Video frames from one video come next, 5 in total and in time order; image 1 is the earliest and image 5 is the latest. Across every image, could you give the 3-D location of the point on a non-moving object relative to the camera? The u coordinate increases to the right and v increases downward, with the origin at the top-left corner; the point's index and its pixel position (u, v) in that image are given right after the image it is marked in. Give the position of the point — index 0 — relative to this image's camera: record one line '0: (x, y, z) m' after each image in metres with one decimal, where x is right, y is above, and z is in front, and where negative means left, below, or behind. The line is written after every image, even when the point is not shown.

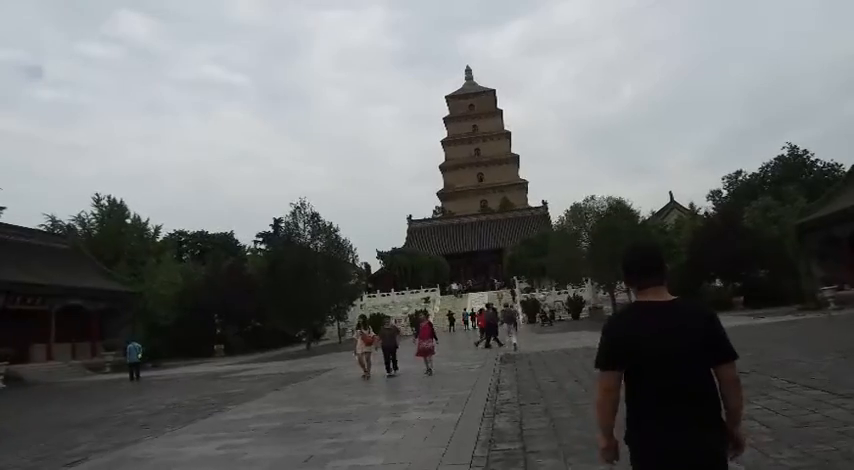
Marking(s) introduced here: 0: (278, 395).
0: (-2.4, -2.5, +11.5) m
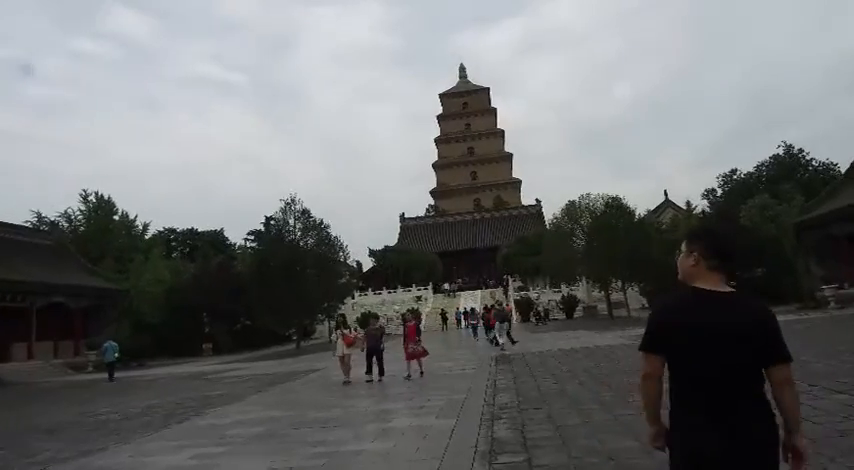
0: (-2.5, -2.4, +10.8) m
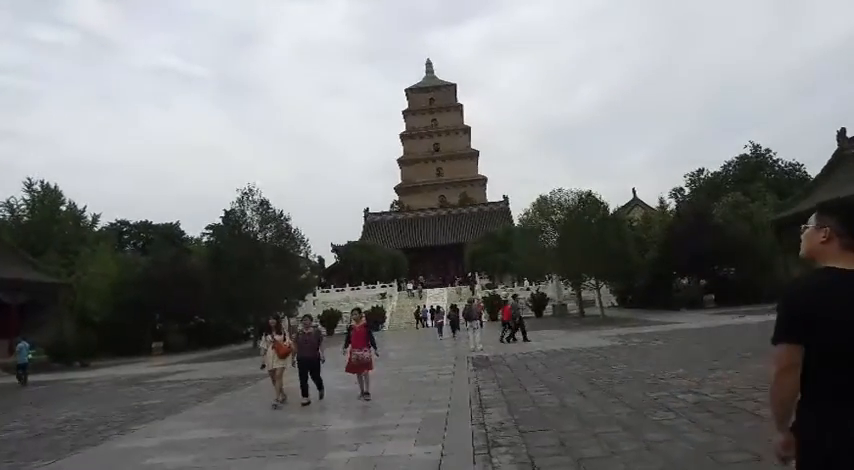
0: (-2.8, -2.2, +9.2) m
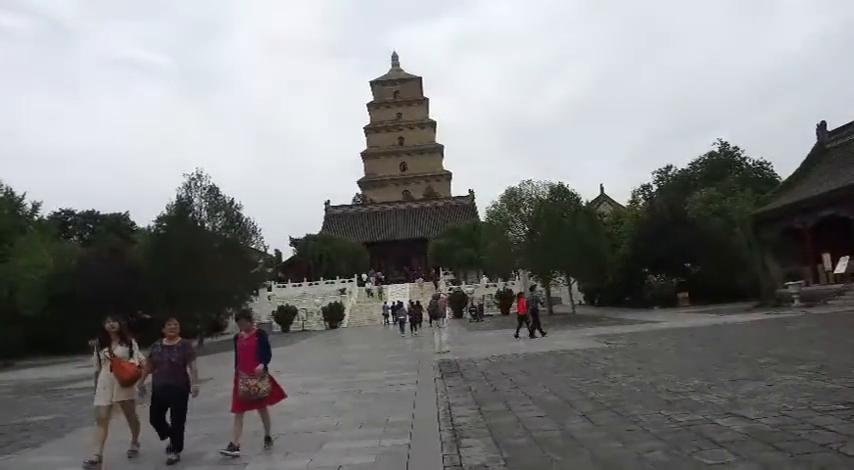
0: (-3.3, -1.9, +7.1) m
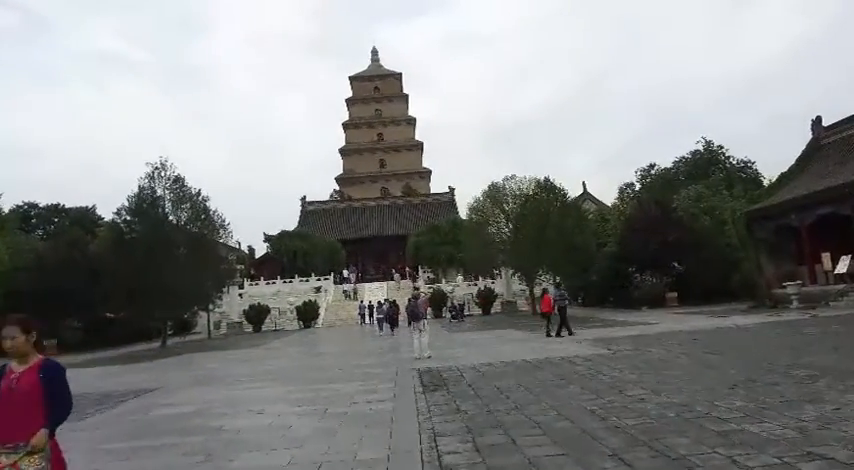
0: (-3.4, -1.7, +5.5) m
